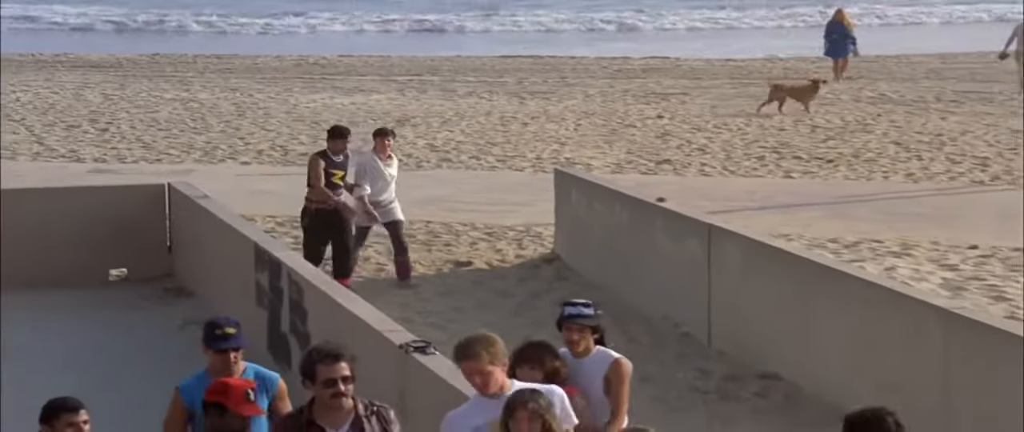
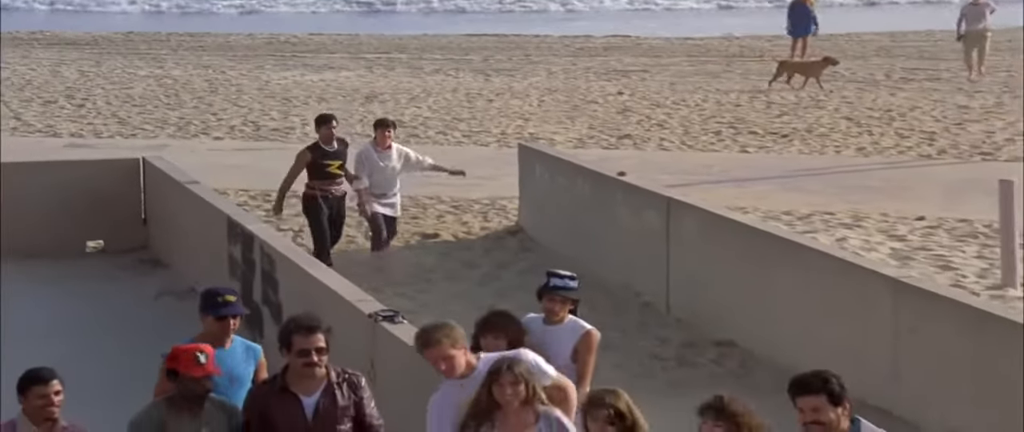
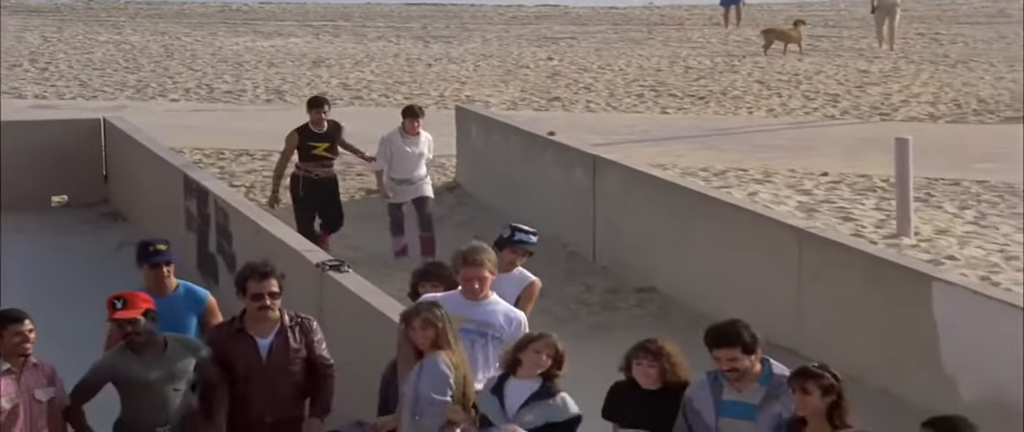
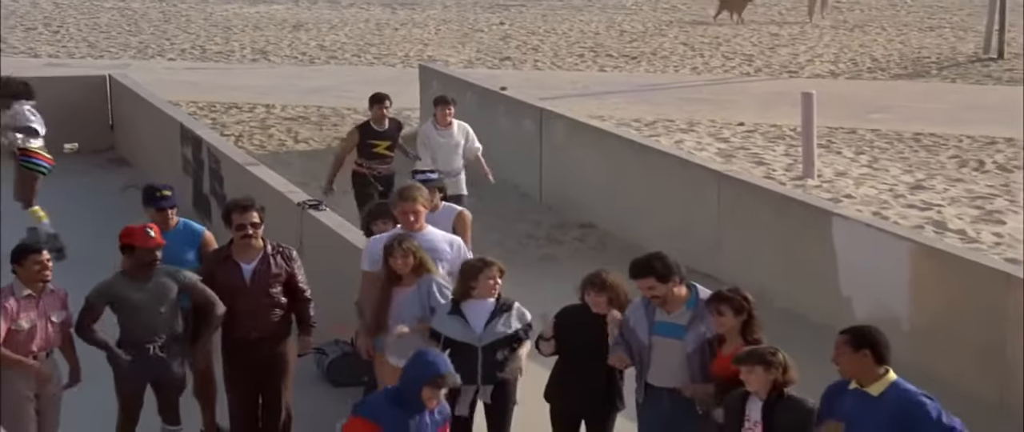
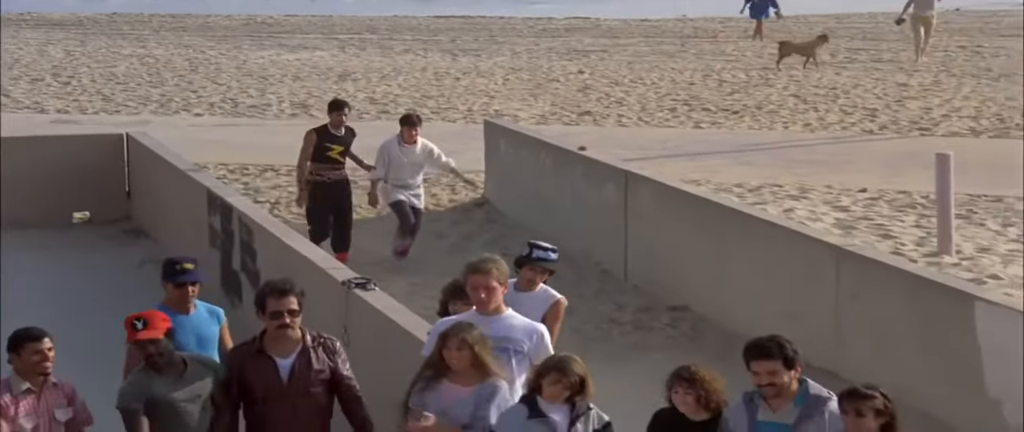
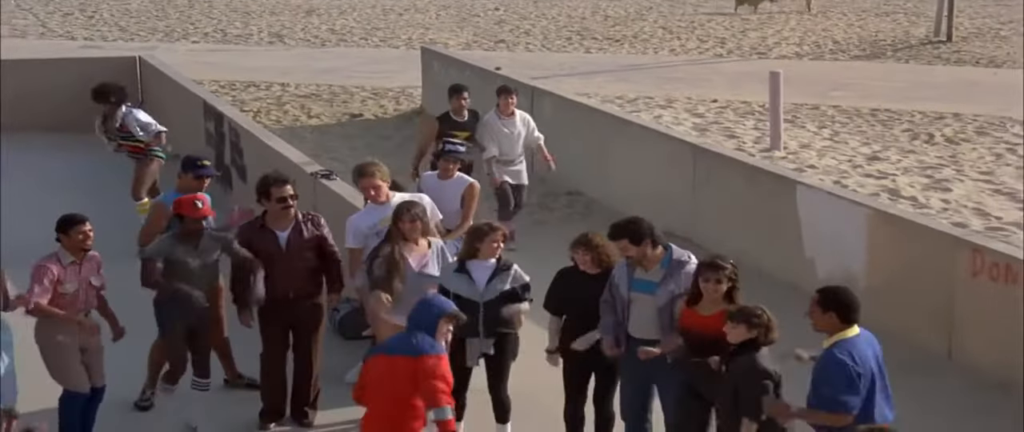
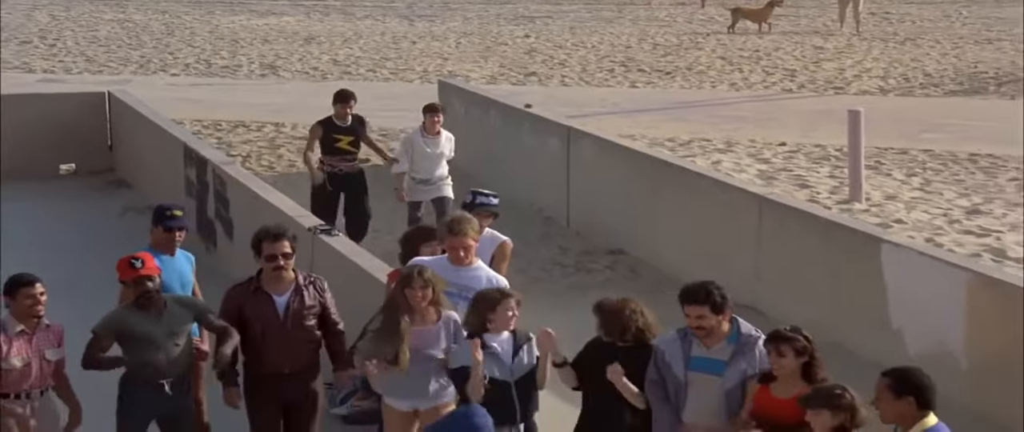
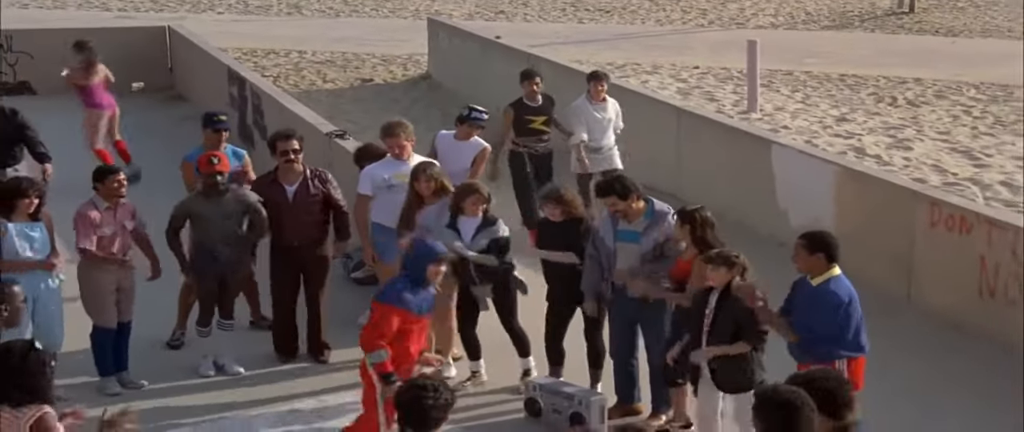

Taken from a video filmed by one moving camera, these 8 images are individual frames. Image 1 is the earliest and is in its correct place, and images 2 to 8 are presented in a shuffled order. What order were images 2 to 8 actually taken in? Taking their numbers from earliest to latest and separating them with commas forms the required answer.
2, 5, 3, 7, 4, 6, 8
